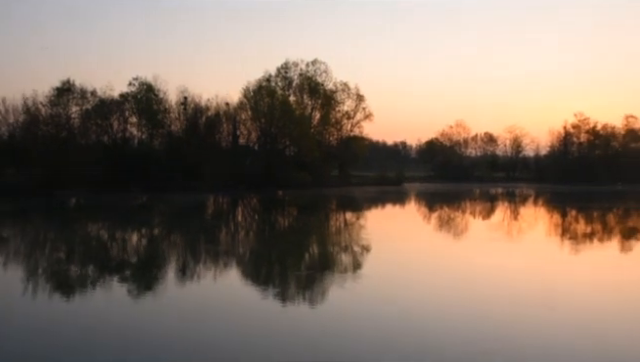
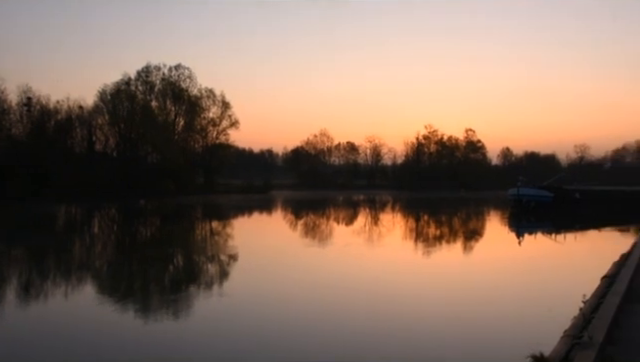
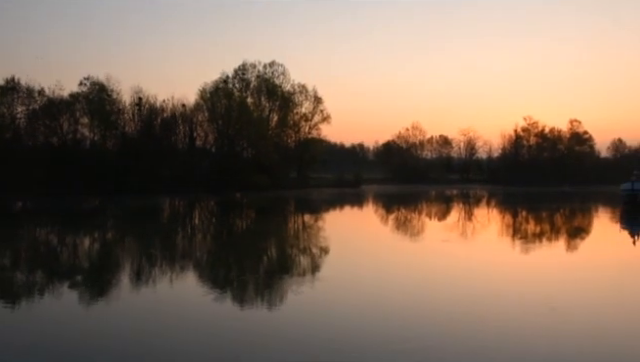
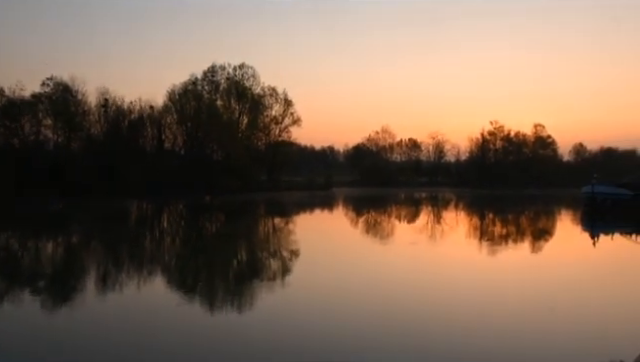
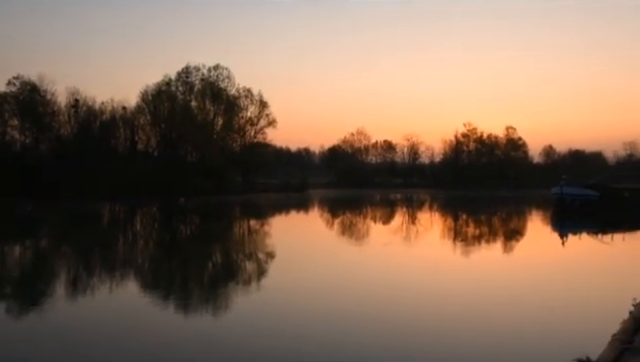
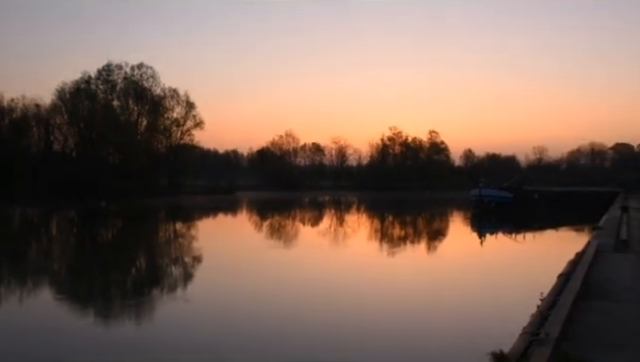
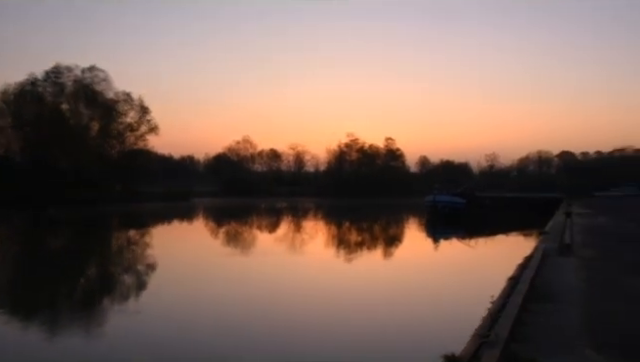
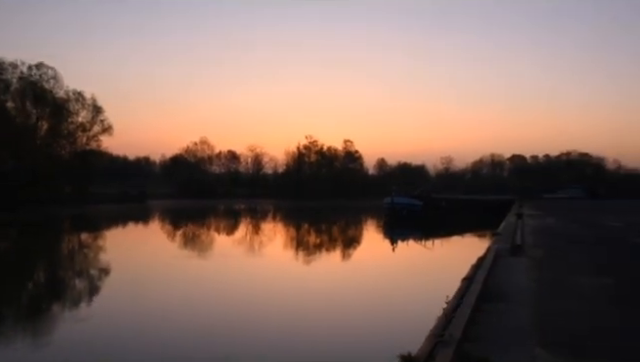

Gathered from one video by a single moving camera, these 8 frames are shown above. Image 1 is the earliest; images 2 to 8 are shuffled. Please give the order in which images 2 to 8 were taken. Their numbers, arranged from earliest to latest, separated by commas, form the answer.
3, 4, 5, 2, 6, 7, 8
